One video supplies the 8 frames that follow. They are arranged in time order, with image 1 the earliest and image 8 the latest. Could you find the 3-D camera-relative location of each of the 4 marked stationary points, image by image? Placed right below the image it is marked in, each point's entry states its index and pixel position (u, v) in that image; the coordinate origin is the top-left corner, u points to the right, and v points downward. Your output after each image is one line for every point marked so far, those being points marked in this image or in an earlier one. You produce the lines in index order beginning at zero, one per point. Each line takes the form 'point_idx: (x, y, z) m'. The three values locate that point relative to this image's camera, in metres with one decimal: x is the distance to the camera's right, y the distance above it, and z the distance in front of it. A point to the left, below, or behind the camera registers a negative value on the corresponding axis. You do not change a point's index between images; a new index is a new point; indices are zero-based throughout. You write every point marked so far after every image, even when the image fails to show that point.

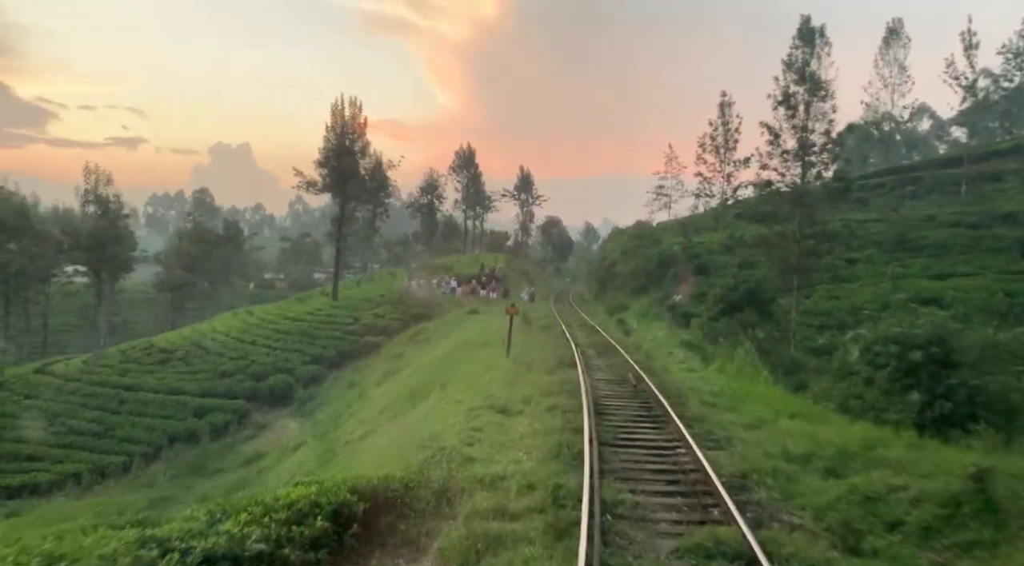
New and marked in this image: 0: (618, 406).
0: (+2.1, -2.5, +15.7) m
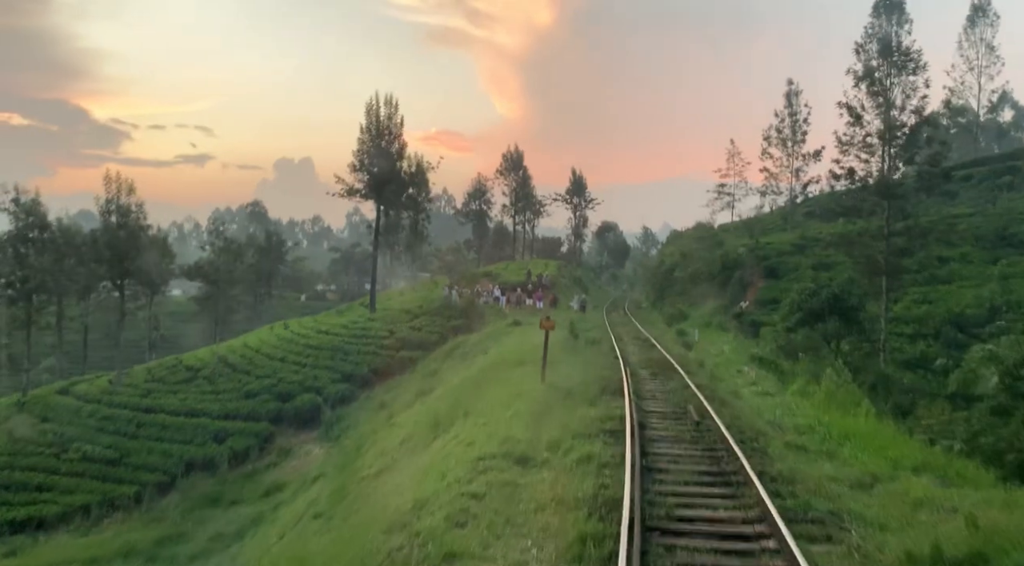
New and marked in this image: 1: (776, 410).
0: (+2.5, -2.6, +11.8) m
1: (+5.8, -2.8, +17.0) m
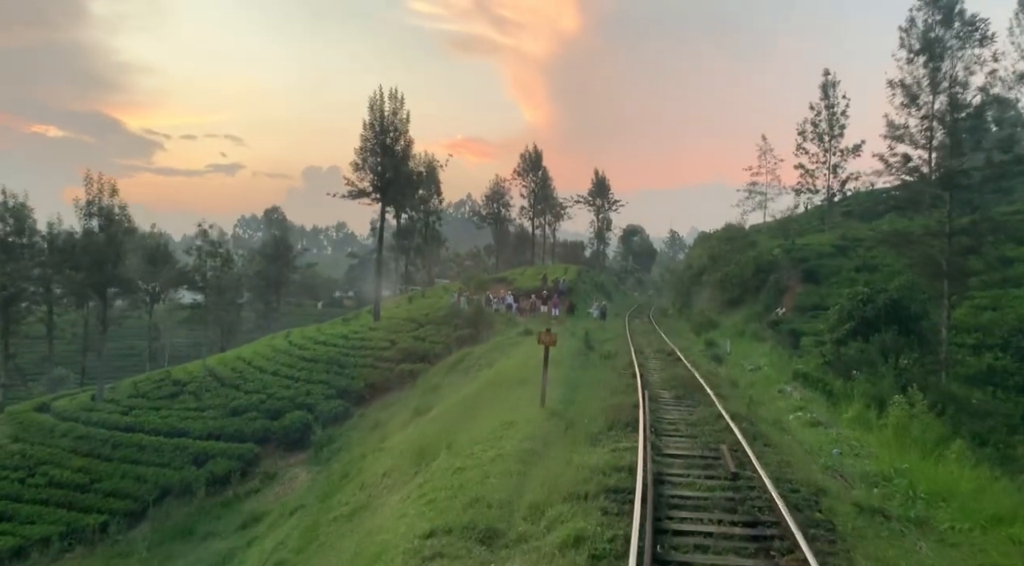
0: (+2.0, -2.6, +8.3) m
1: (+5.5, -2.8, +13.4) m
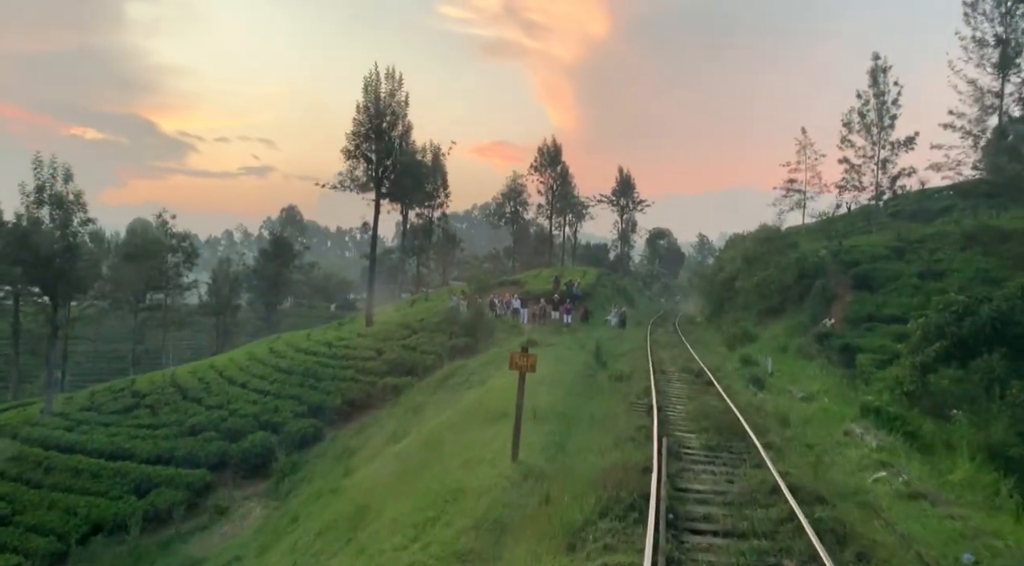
0: (+1.2, -2.6, +3.3) m
1: (+4.8, -2.9, +8.3) m
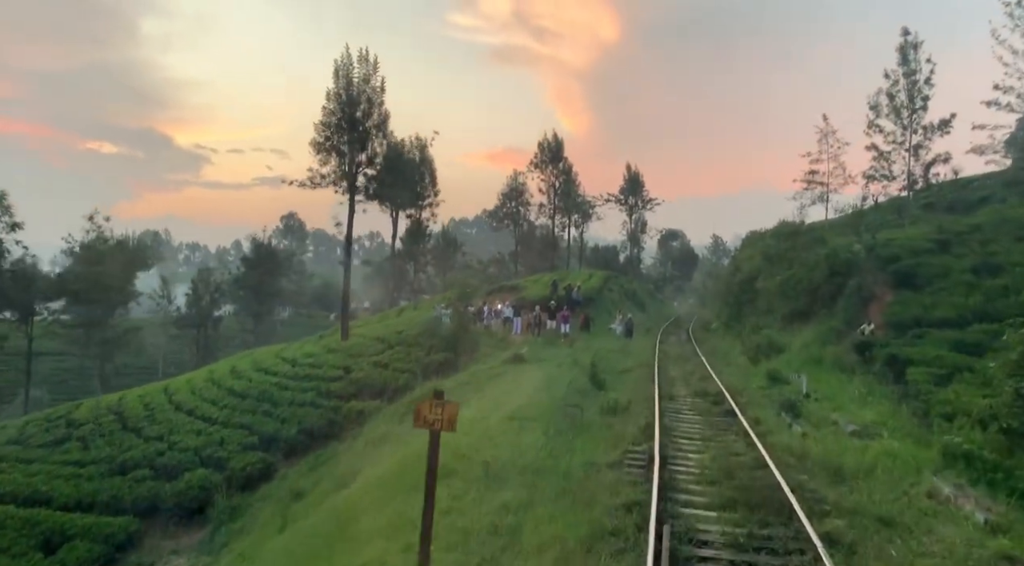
0: (+0.2, -2.6, -1.1) m
1: (+3.9, -2.8, +3.9) m
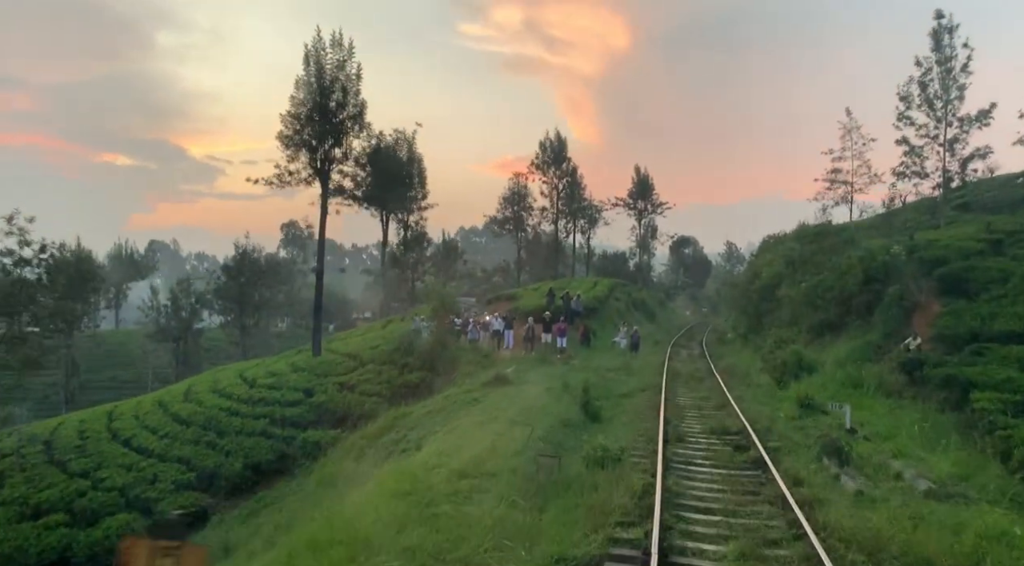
0: (-0.8, -2.5, -4.9) m
1: (+3.1, -2.8, 0.0) m
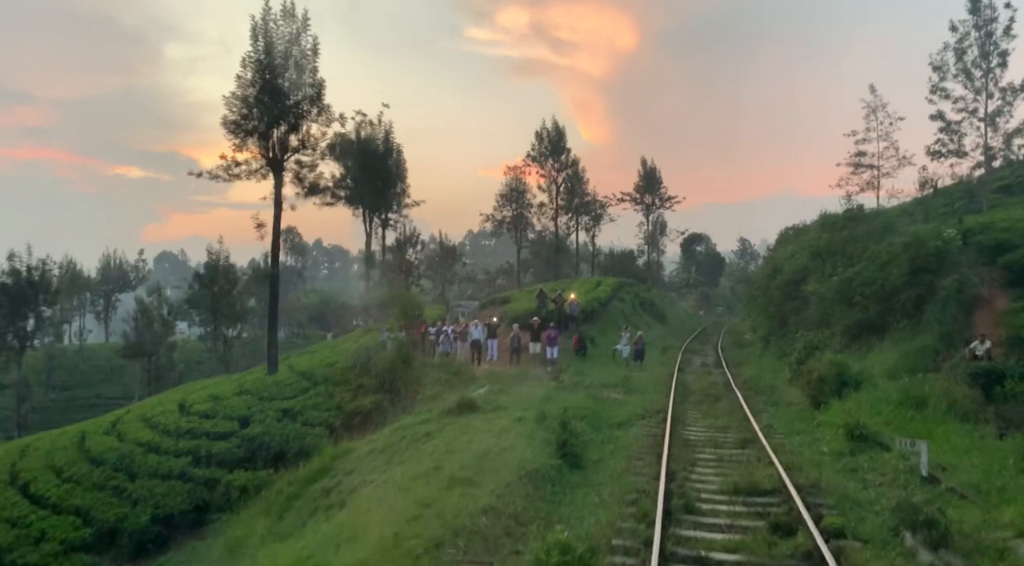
0: (-1.9, -2.5, -9.2) m
1: (+2.0, -2.7, -4.4) m
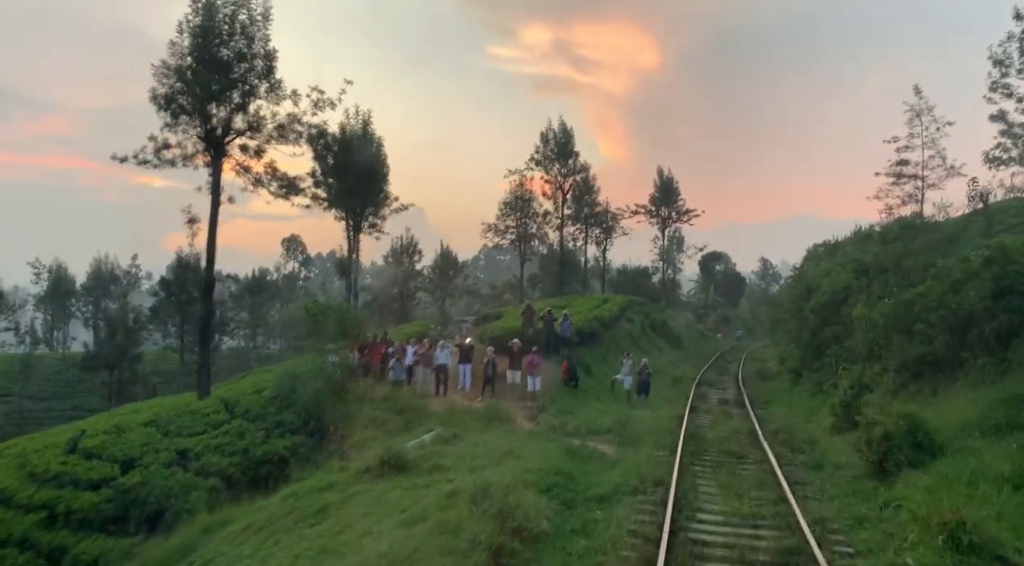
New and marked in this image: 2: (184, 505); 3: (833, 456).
0: (-3.4, -2.0, -13.9) m
1: (+0.6, -2.4, -9.2) m
2: (-5.9, -4.0, +14.2) m
3: (+6.0, -3.2, +14.6) m
